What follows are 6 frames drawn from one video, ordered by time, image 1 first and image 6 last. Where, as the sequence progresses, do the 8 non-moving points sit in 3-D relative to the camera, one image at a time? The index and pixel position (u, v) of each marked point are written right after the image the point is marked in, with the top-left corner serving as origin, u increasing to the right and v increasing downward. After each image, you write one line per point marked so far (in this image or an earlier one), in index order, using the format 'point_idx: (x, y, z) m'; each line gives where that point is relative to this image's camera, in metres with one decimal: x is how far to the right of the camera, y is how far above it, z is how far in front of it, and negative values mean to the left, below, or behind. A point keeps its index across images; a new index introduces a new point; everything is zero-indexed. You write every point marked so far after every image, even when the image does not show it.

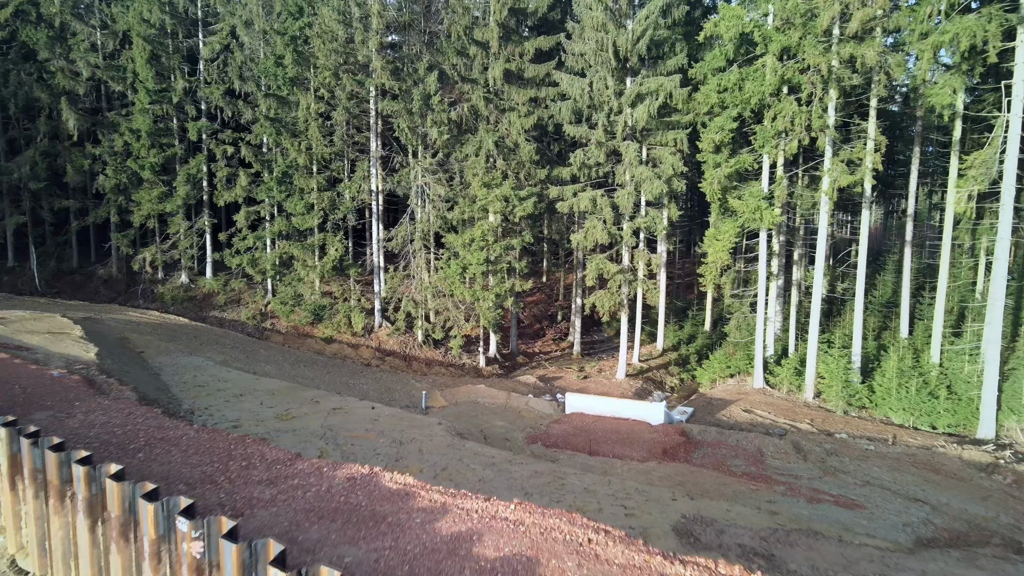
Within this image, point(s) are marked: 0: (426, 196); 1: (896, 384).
0: (-2.0, +2.2, +18.0) m
1: (+7.6, -1.9, +15.3) m
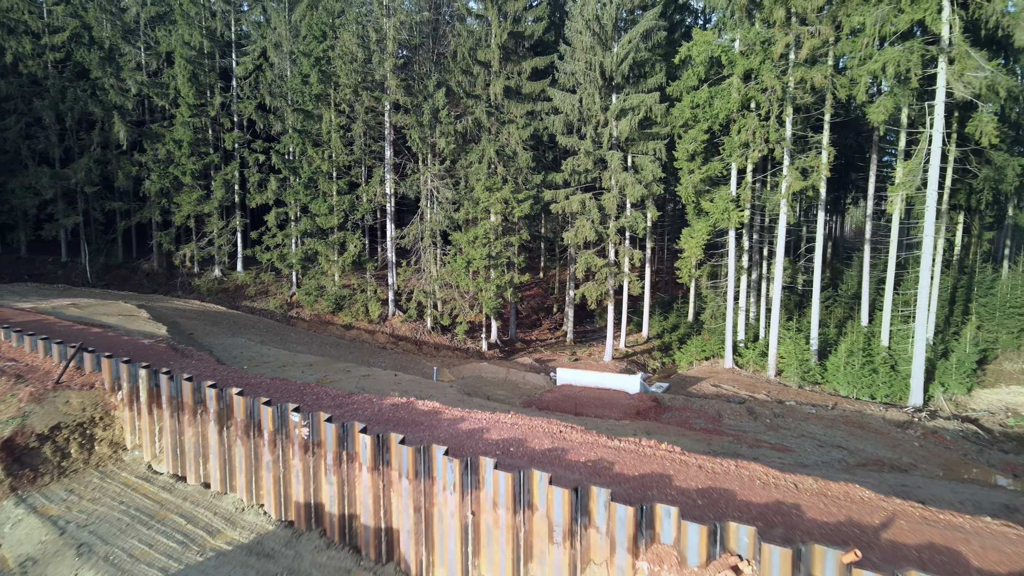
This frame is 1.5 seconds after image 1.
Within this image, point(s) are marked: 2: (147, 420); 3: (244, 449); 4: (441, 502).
0: (-2.0, +2.4, +20.4) m
1: (+7.5, -1.7, +17.6) m
2: (-4.0, -1.4, +8.5) m
3: (-2.6, -1.5, +7.4) m
4: (-0.5, -1.6, +5.7) m
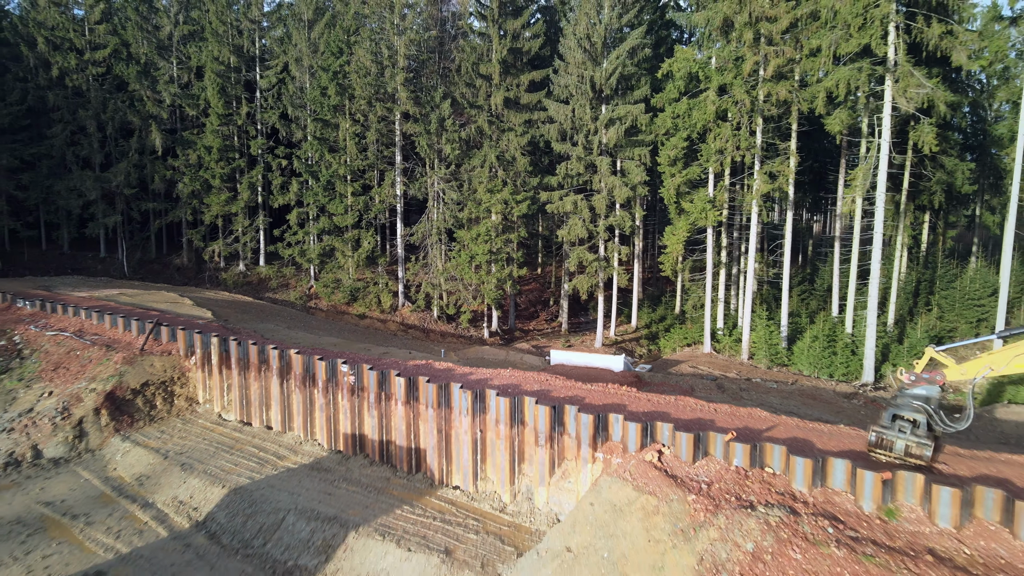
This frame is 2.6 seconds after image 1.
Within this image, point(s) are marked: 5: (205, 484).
0: (-2.1, +2.6, +22.5) m
1: (+7.5, -1.4, +19.8) m
2: (-4.0, -1.2, +10.6) m
3: (-2.6, -1.3, +9.5) m
4: (-0.5, -1.4, +7.9) m
5: (-3.3, -2.1, +8.3) m
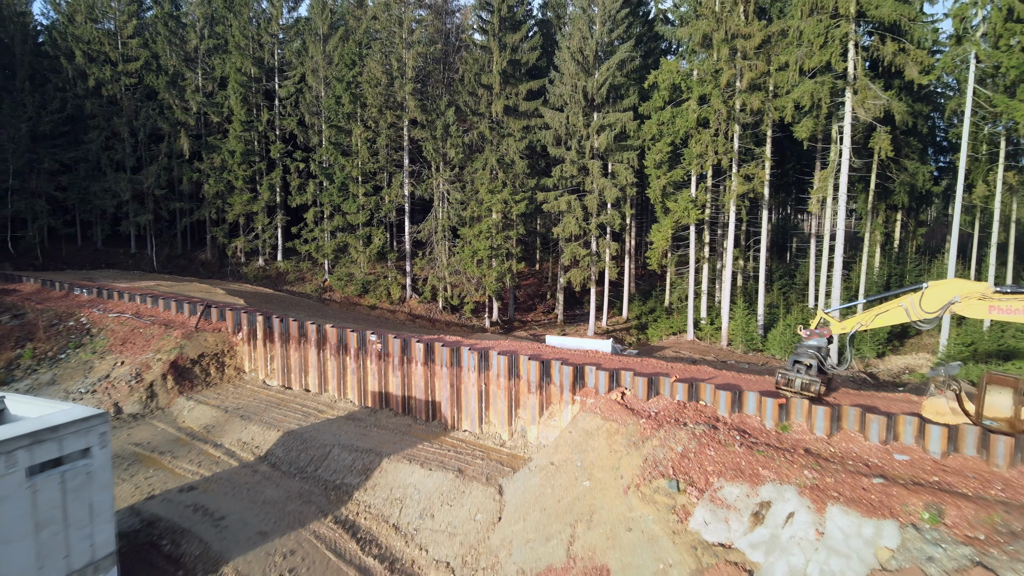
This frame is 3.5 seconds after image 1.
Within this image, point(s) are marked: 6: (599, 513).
0: (-2.1, +2.8, +24.5) m
1: (+7.5, -1.2, +21.7) m
2: (-4.0, -1.0, +12.6) m
3: (-2.6, -1.1, +11.5) m
4: (-0.6, -1.1, +9.8) m
5: (-3.3, -1.9, +10.3) m
6: (+0.8, -2.0, +7.0) m
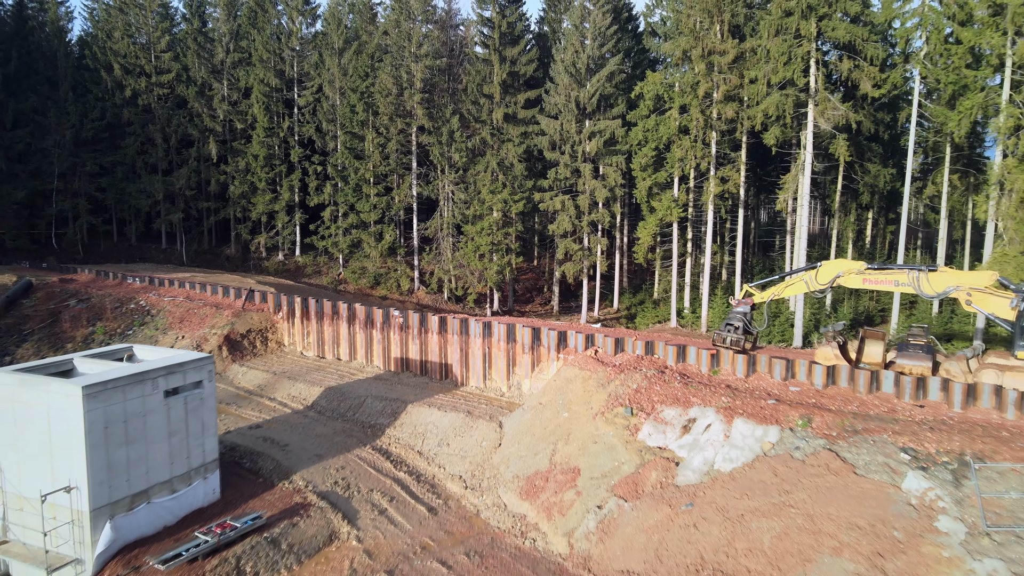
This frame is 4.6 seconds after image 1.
0: (-2.1, +3.1, +26.9) m
1: (+7.5, -0.9, +24.1) m
2: (-4.1, -0.7, +15.0) m
3: (-2.6, -0.8, +13.9) m
4: (-0.6, -0.9, +12.2) m
5: (-3.3, -1.6, +12.7) m
6: (+0.7, -1.7, +9.4) m
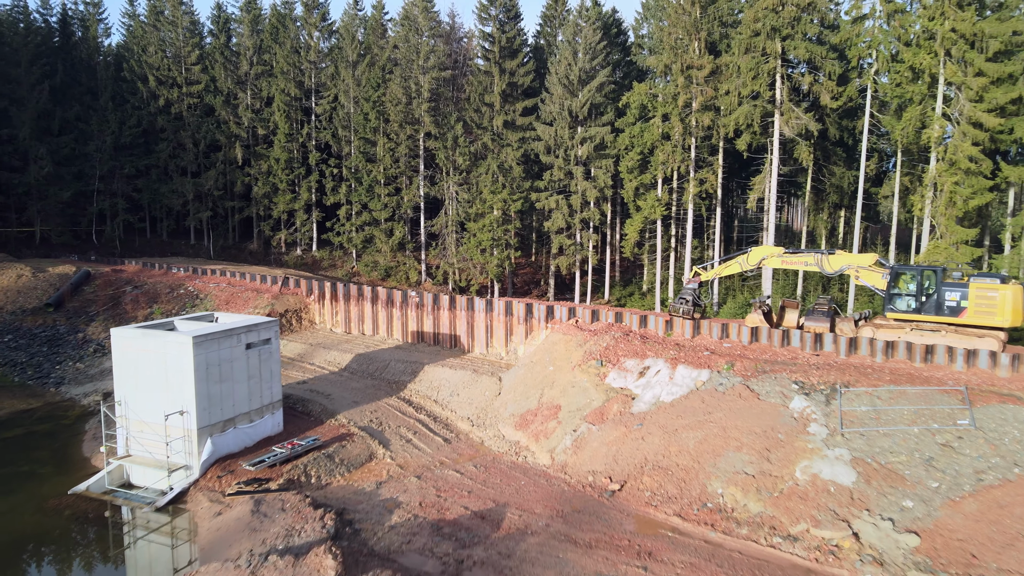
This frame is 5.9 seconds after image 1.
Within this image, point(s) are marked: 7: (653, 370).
0: (-2.2, +3.4, +29.5) m
1: (+7.4, -0.6, +26.7) m
2: (-4.1, -0.4, +17.6) m
3: (-2.7, -0.5, +16.5) m
4: (-0.6, -0.6, +14.9) m
5: (-3.4, -1.3, +15.3) m
6: (+0.7, -1.4, +12.0) m
7: (+2.0, -1.2, +11.0) m
